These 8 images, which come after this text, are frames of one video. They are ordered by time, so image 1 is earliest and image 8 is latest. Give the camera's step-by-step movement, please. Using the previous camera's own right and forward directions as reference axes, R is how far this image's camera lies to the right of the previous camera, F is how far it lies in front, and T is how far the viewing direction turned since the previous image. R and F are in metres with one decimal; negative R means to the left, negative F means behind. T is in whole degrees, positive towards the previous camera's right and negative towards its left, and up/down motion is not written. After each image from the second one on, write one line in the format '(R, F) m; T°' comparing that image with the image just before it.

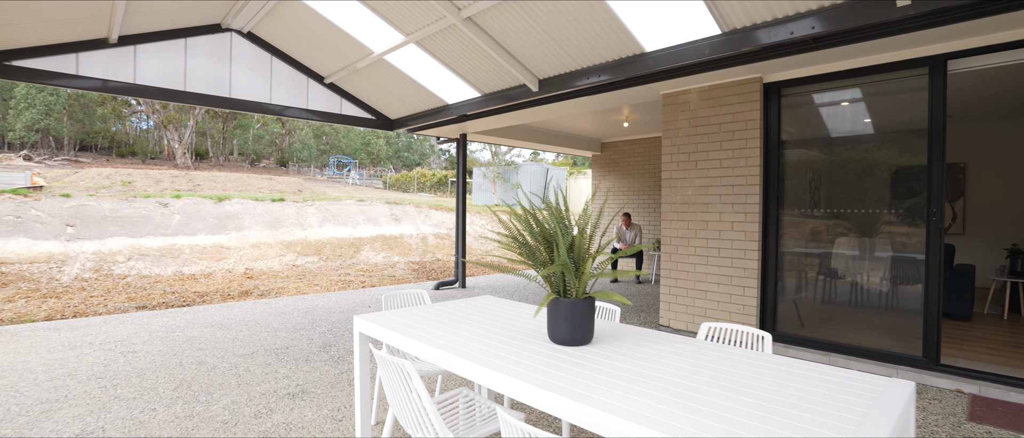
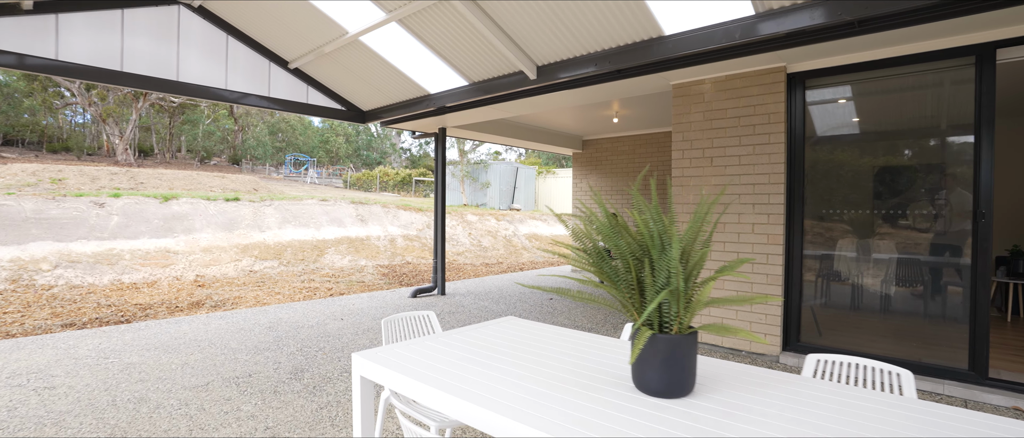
(-0.3, +0.5) m; +4°
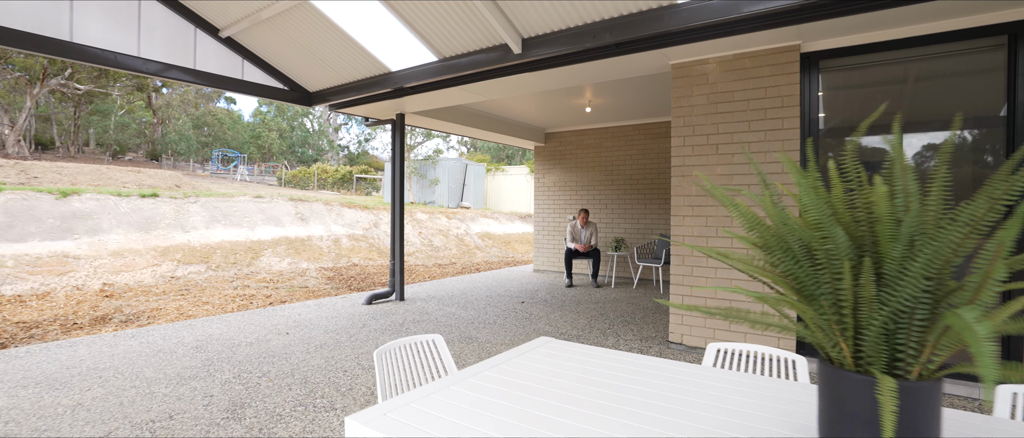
(-0.3, +0.5) m; +7°
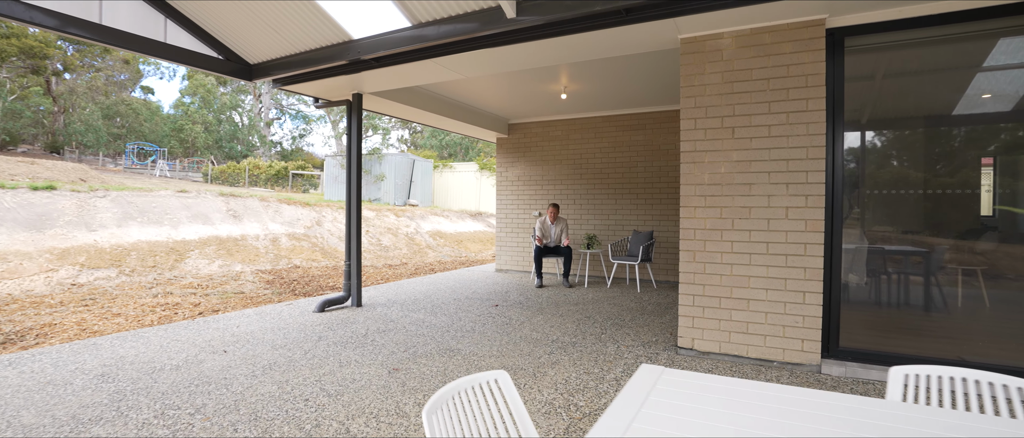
(-0.3, +0.5) m; +7°
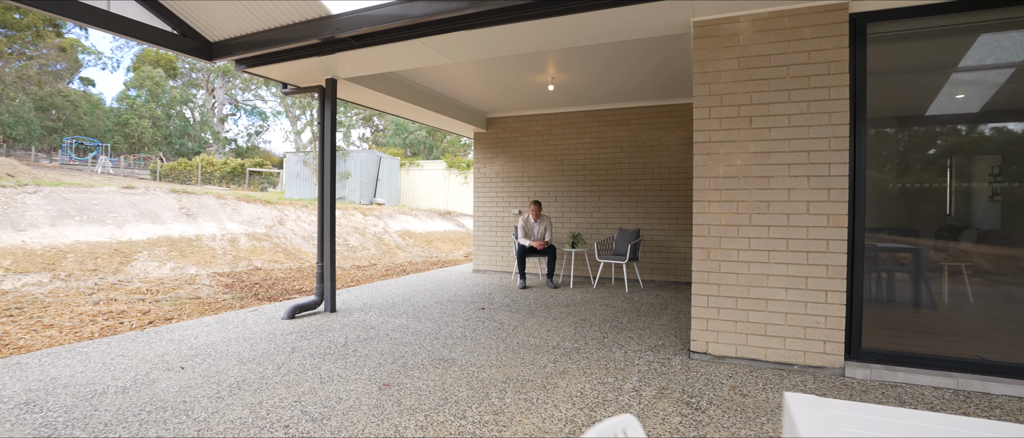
(-0.2, +0.3) m; +4°
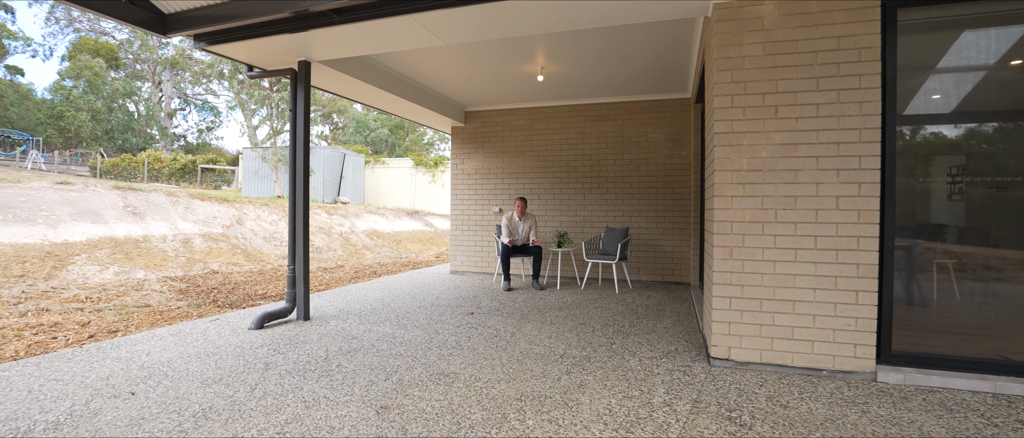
(-0.3, +0.3) m; +4°
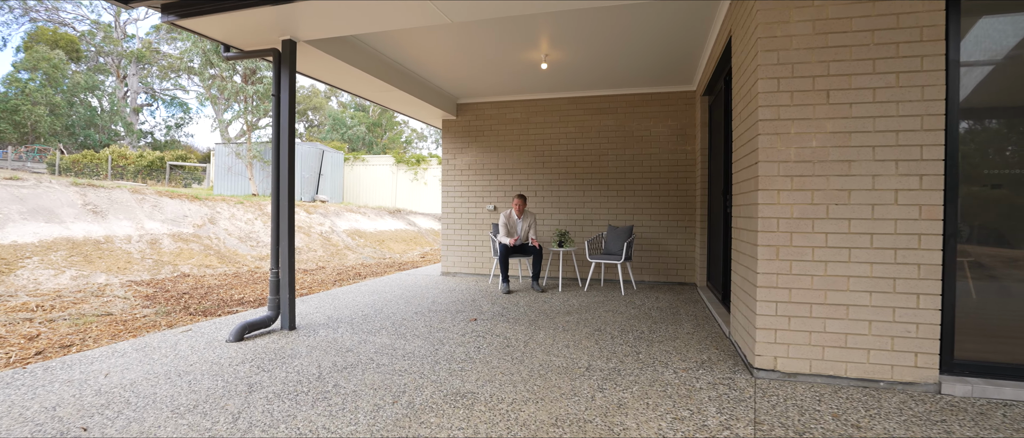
(-0.2, +0.3) m; +3°
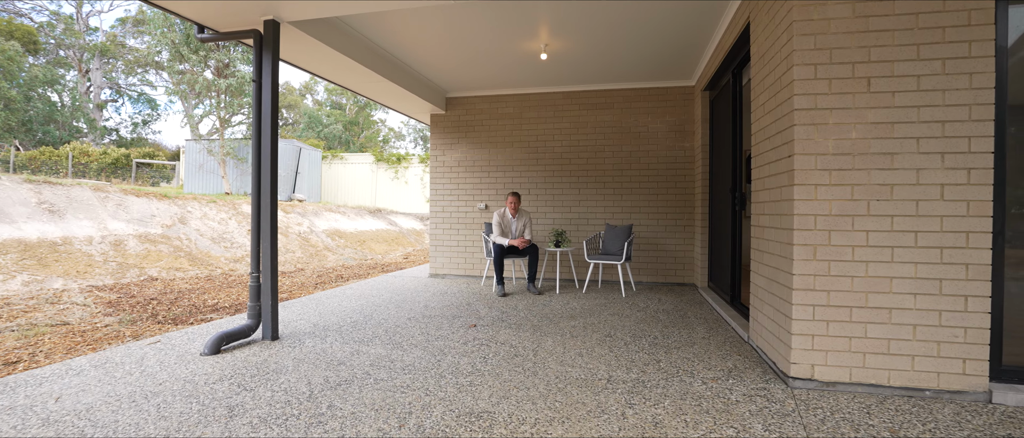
(-0.2, +0.3) m; +3°
